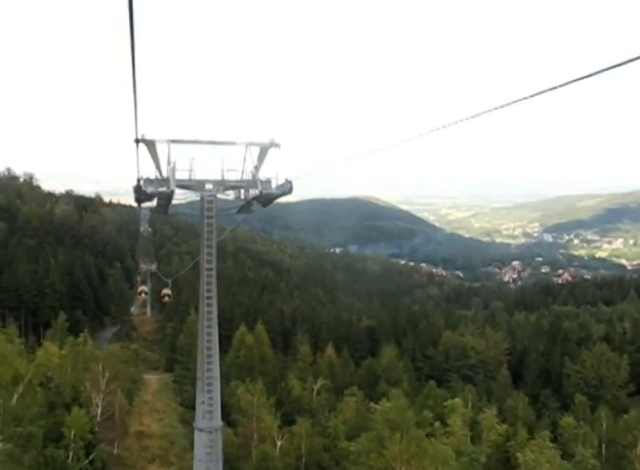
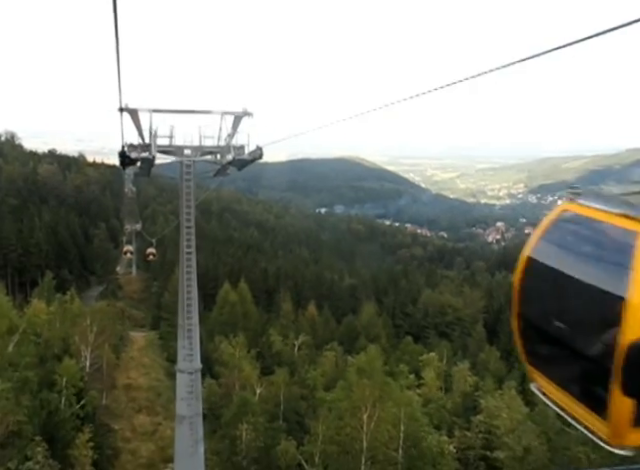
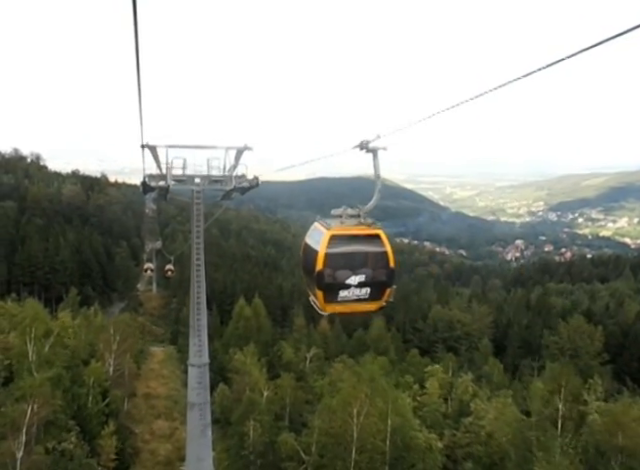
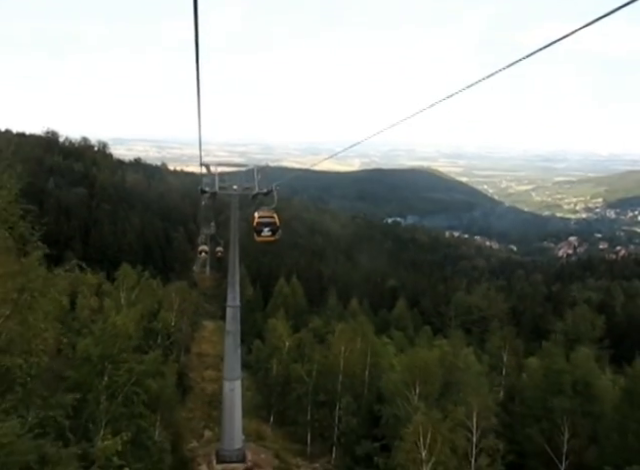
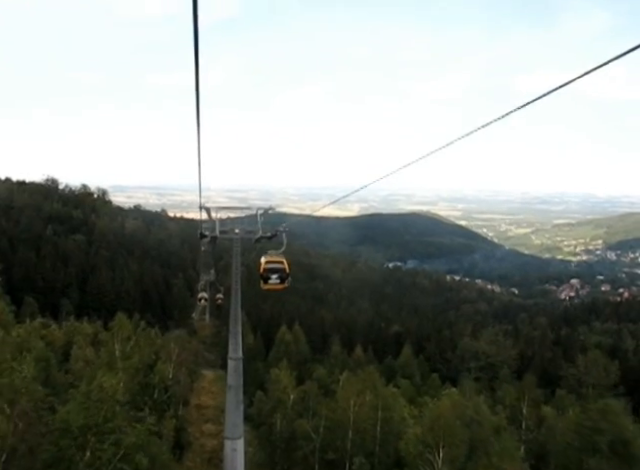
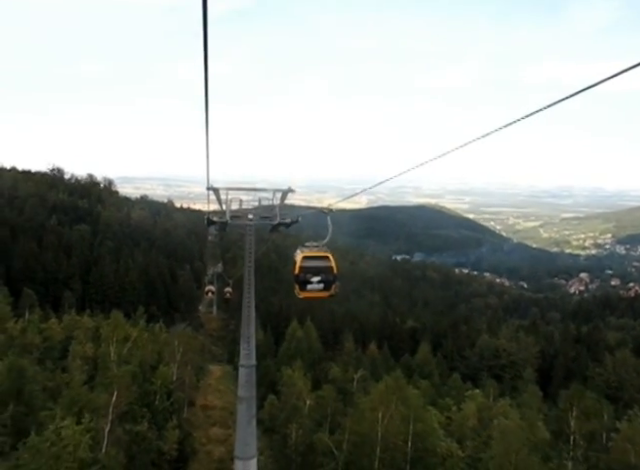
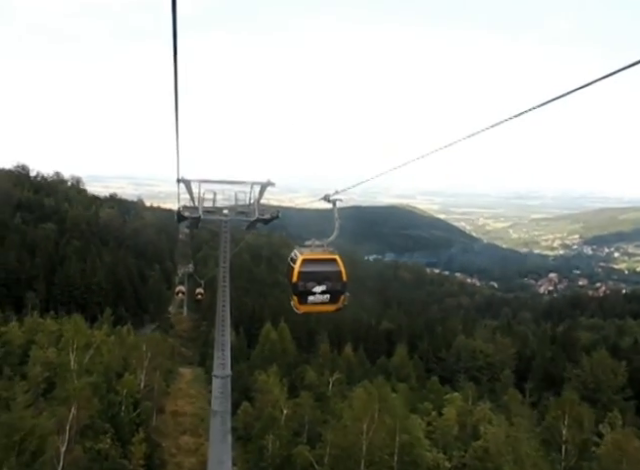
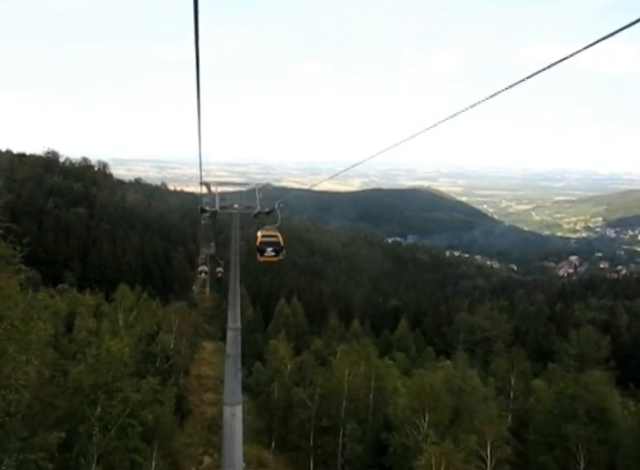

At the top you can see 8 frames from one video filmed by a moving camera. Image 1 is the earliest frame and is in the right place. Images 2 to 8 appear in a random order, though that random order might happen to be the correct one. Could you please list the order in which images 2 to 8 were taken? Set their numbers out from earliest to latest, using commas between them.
2, 3, 7, 6, 5, 8, 4
